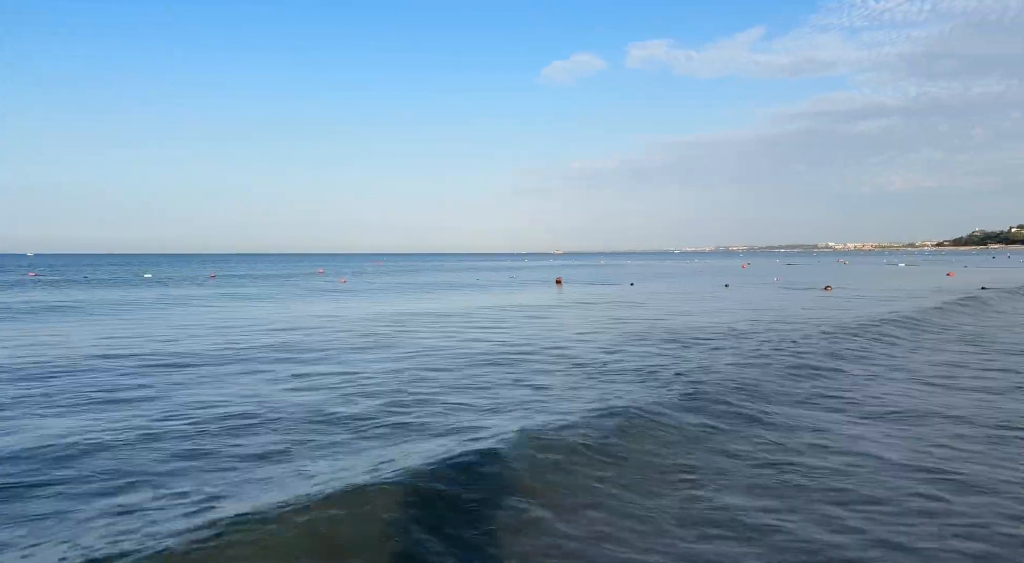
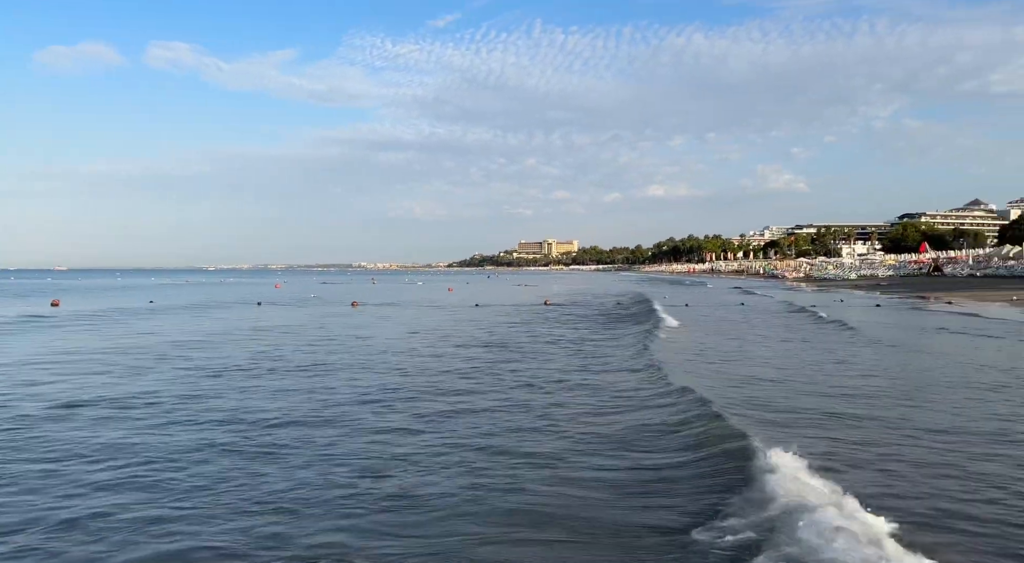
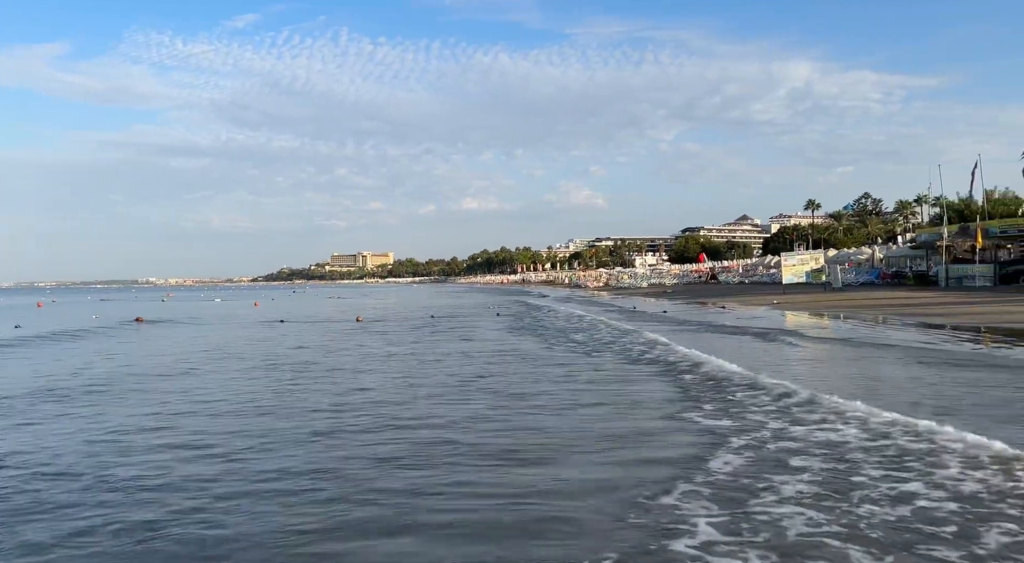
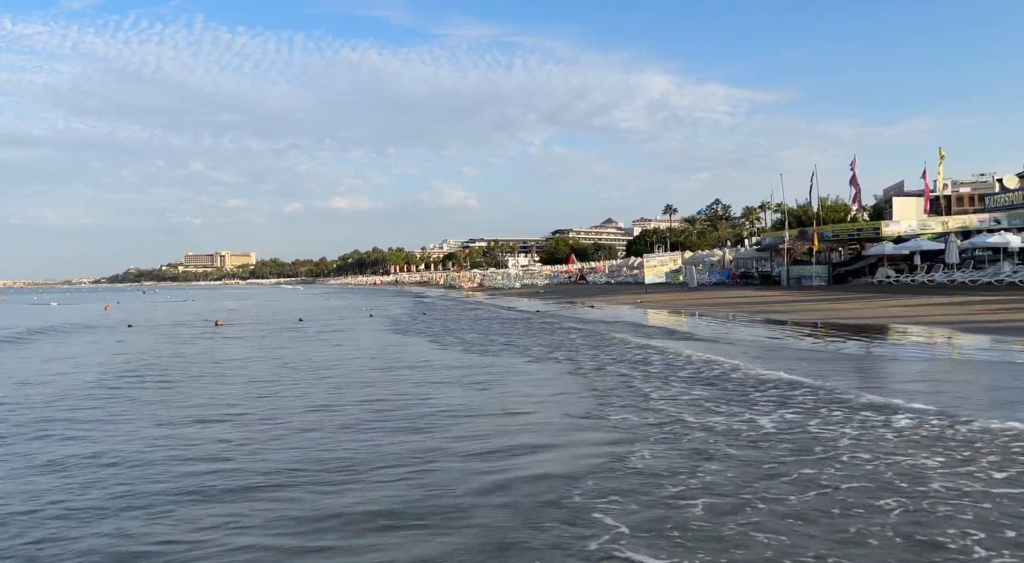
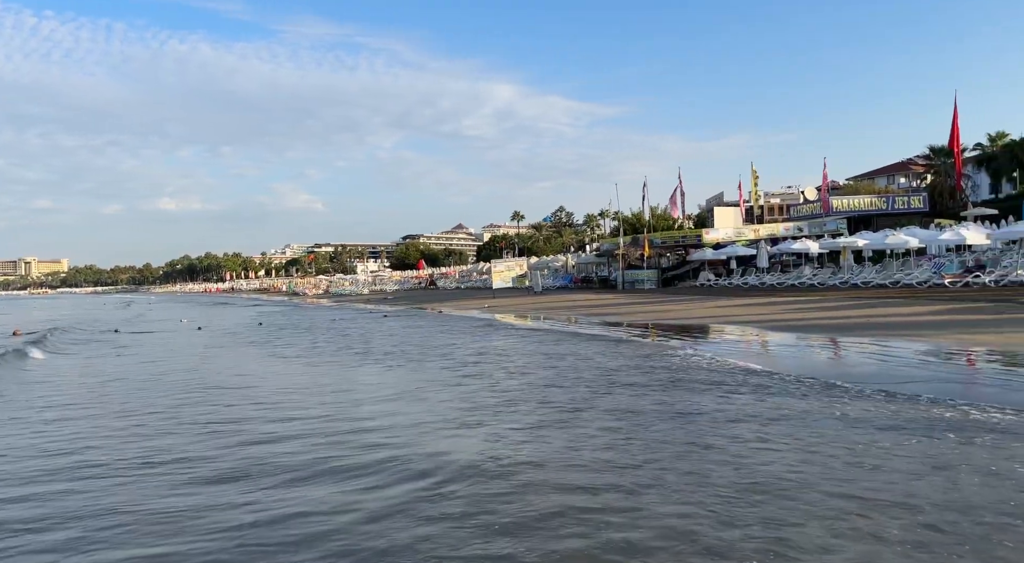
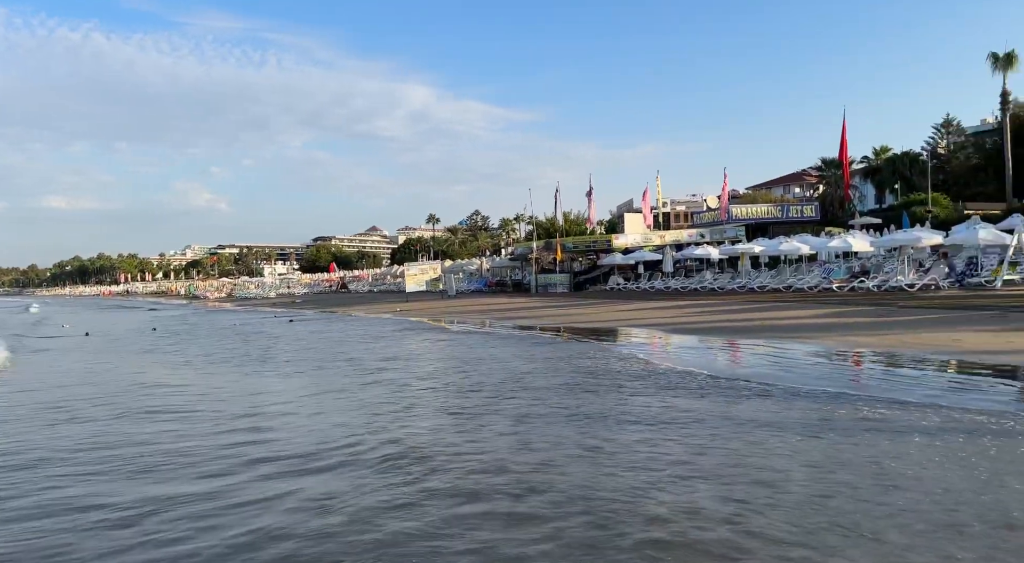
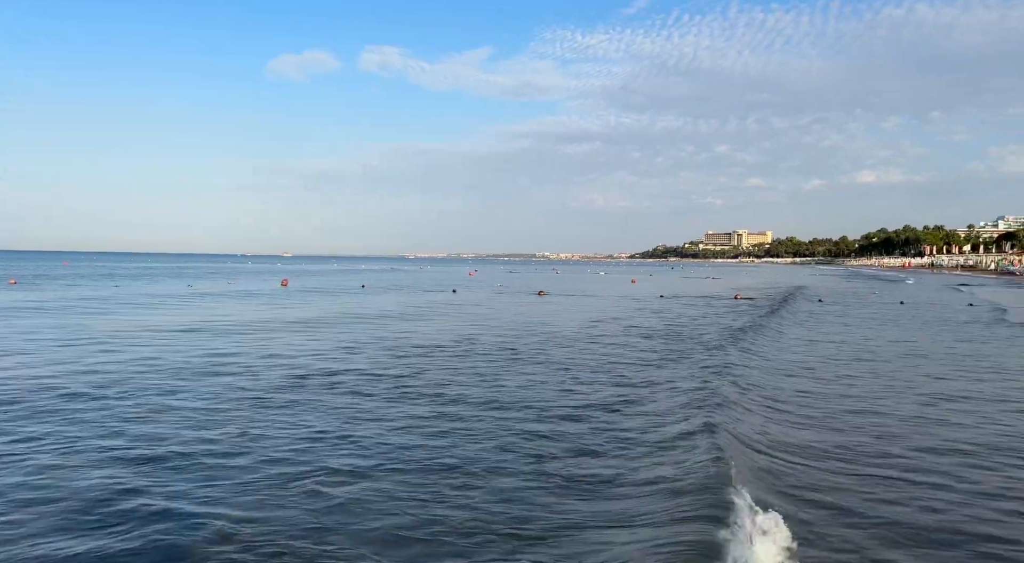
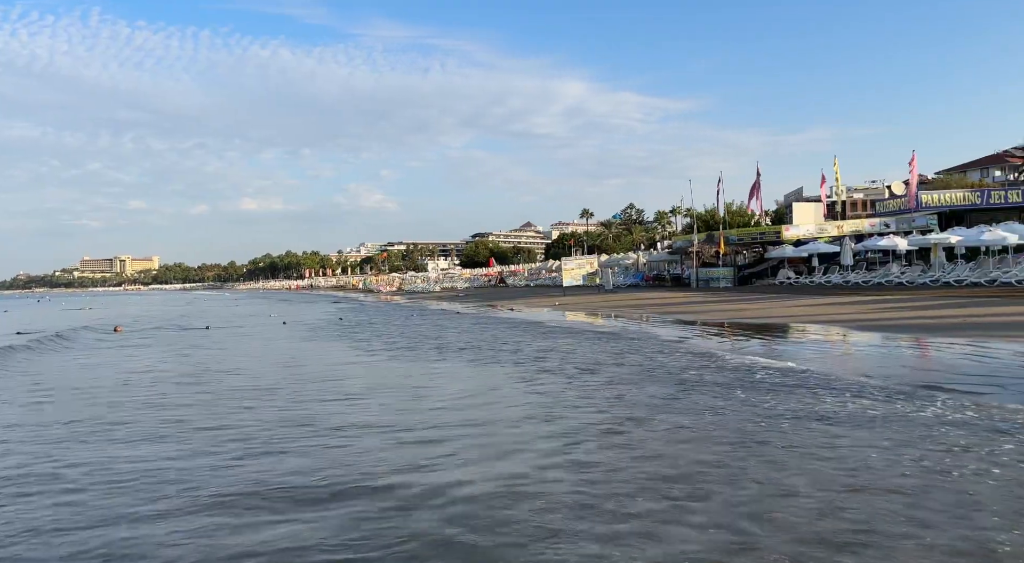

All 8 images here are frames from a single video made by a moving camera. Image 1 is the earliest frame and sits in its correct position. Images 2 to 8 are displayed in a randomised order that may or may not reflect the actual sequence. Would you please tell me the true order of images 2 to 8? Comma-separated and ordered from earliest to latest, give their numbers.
7, 2, 3, 4, 8, 5, 6
